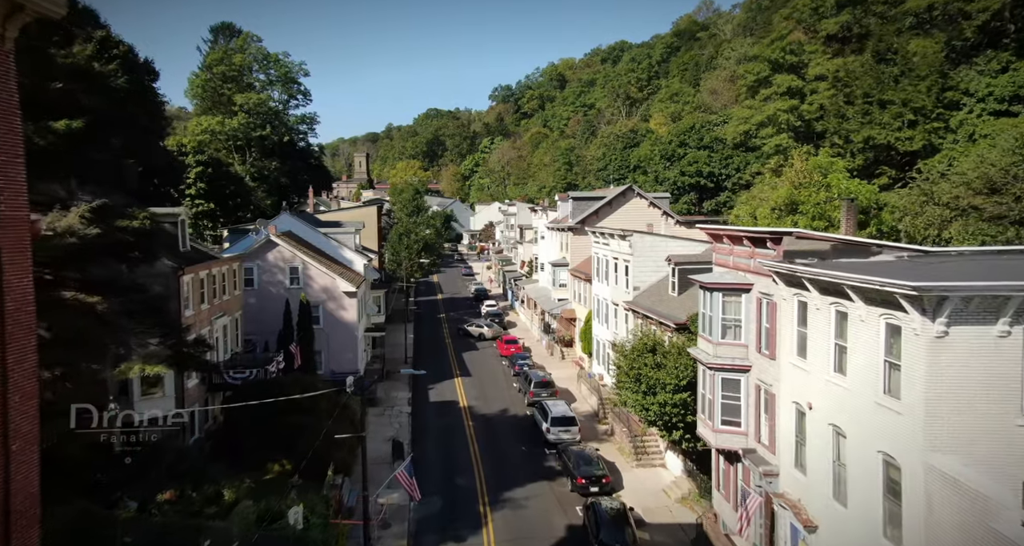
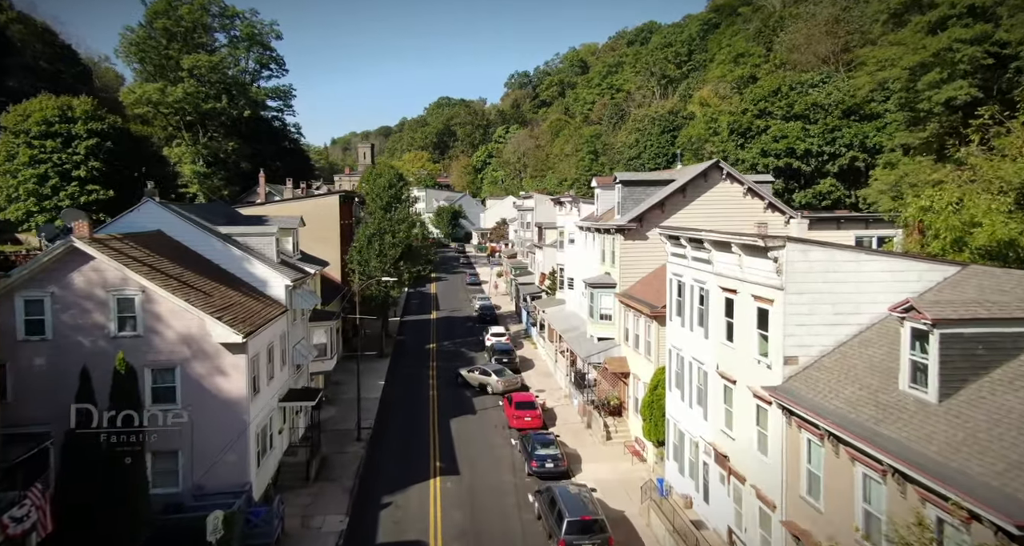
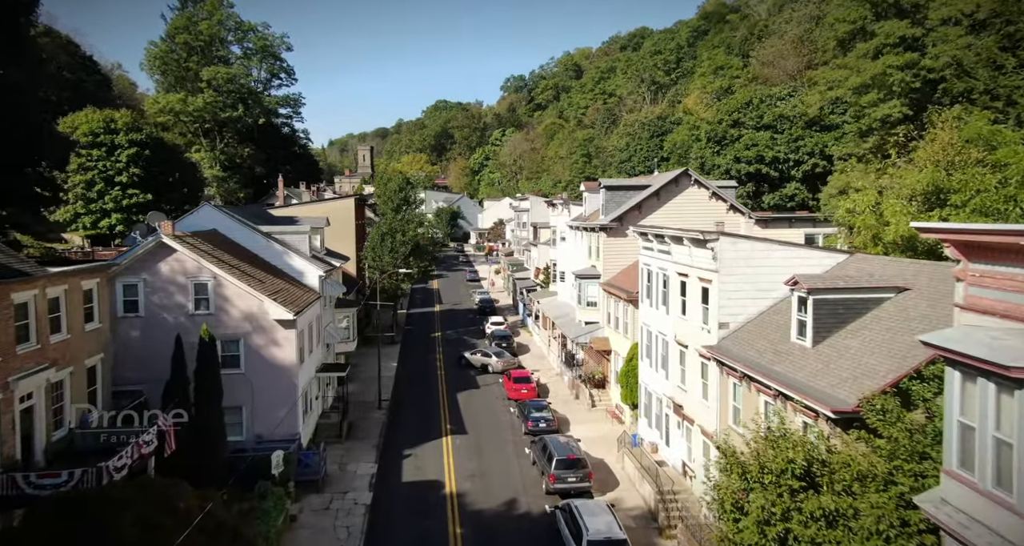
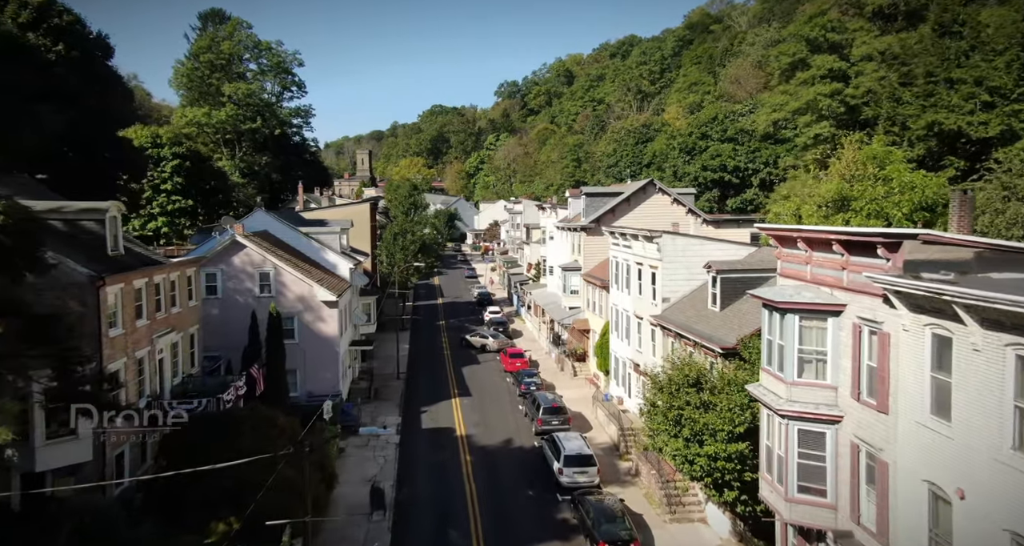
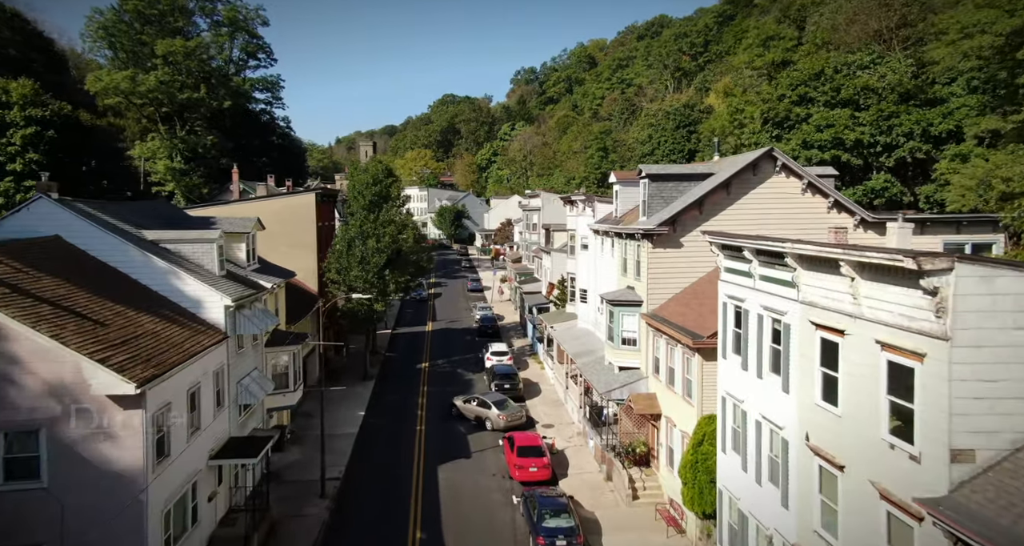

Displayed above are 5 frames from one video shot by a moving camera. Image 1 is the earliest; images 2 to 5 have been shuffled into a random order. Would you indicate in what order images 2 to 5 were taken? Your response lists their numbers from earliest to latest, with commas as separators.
4, 3, 2, 5
